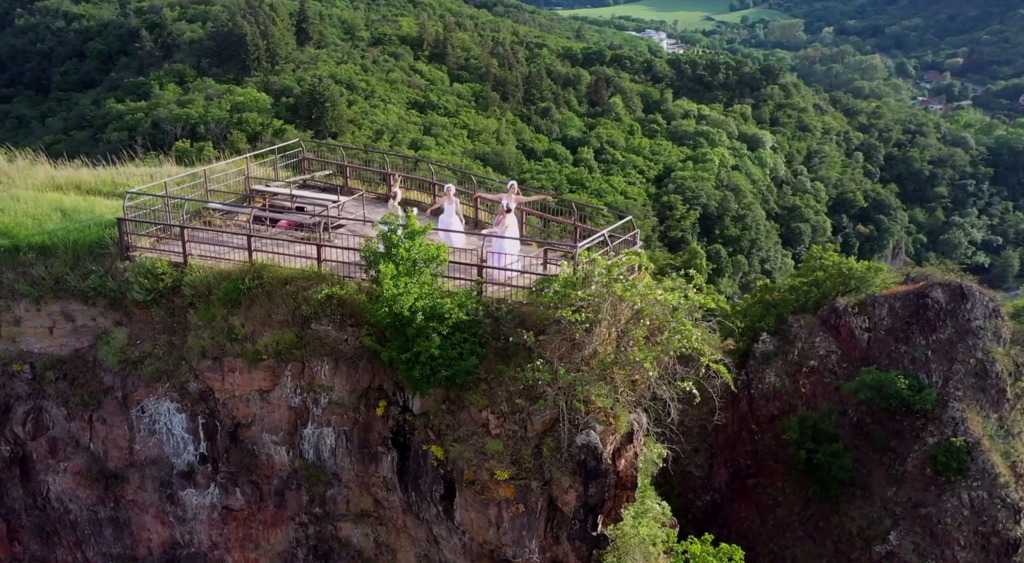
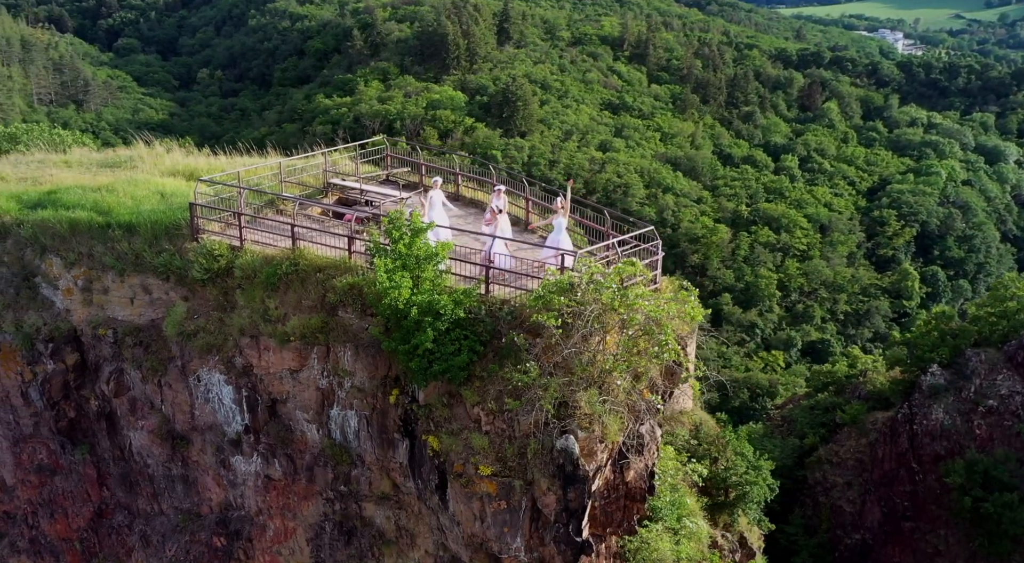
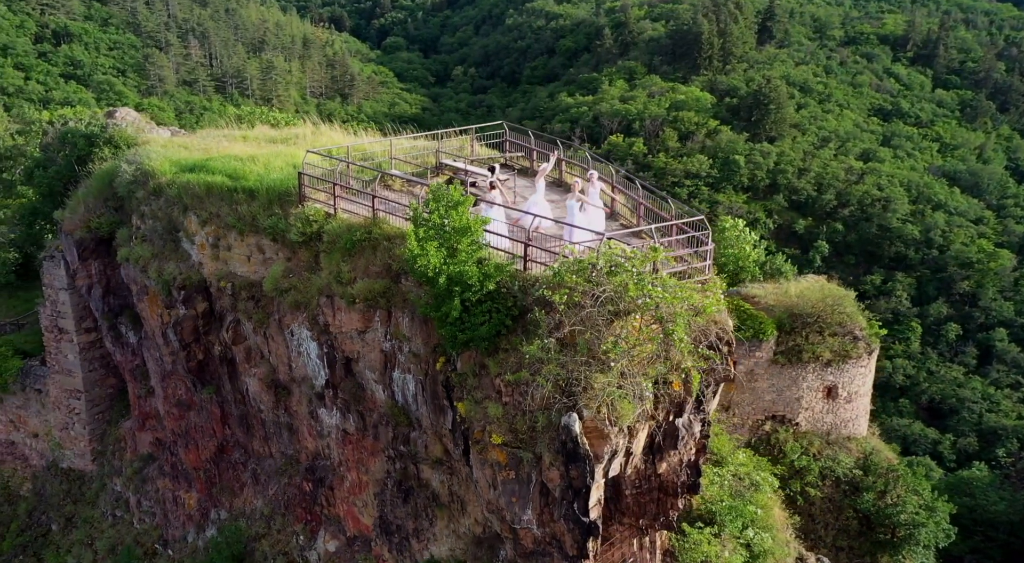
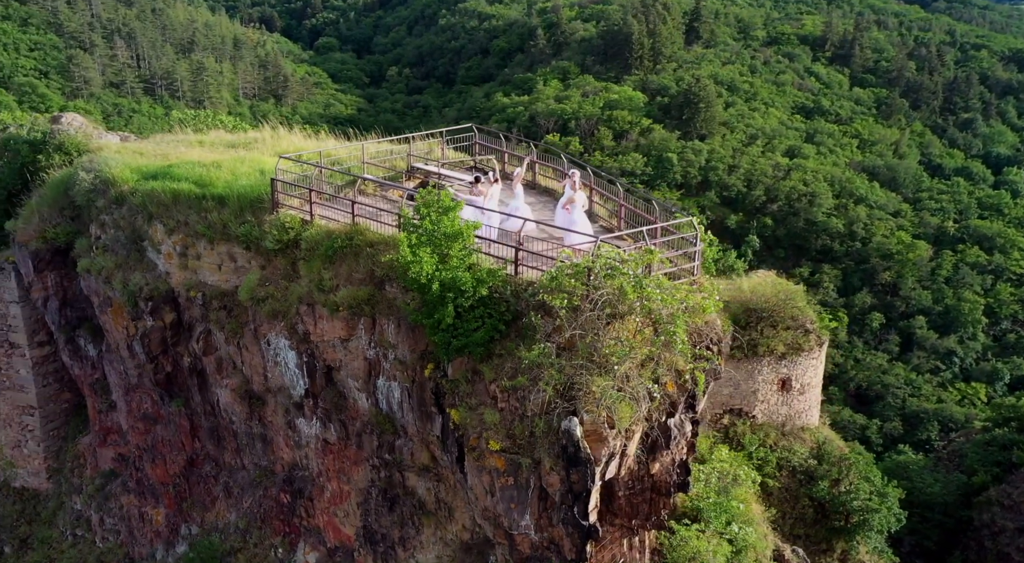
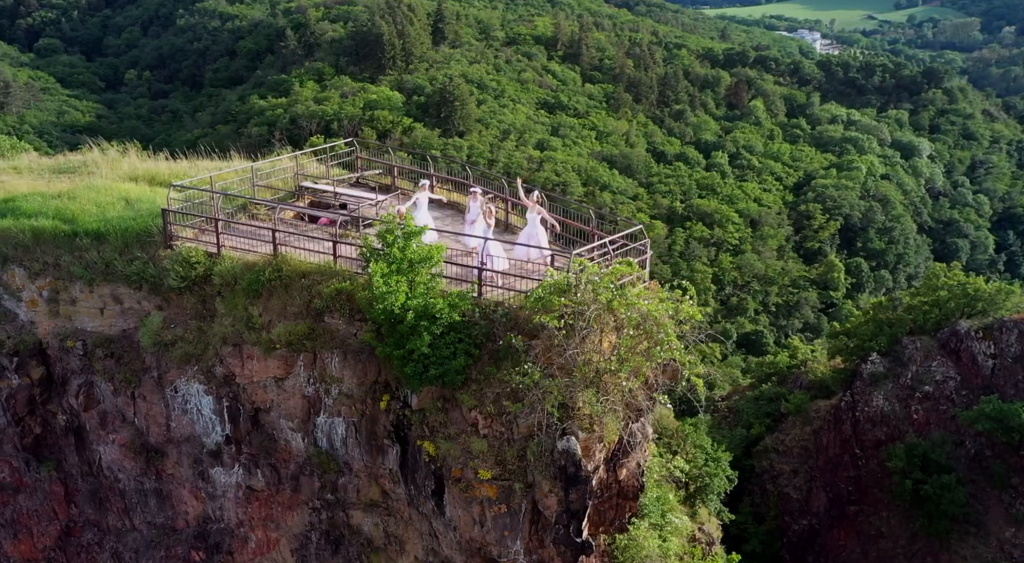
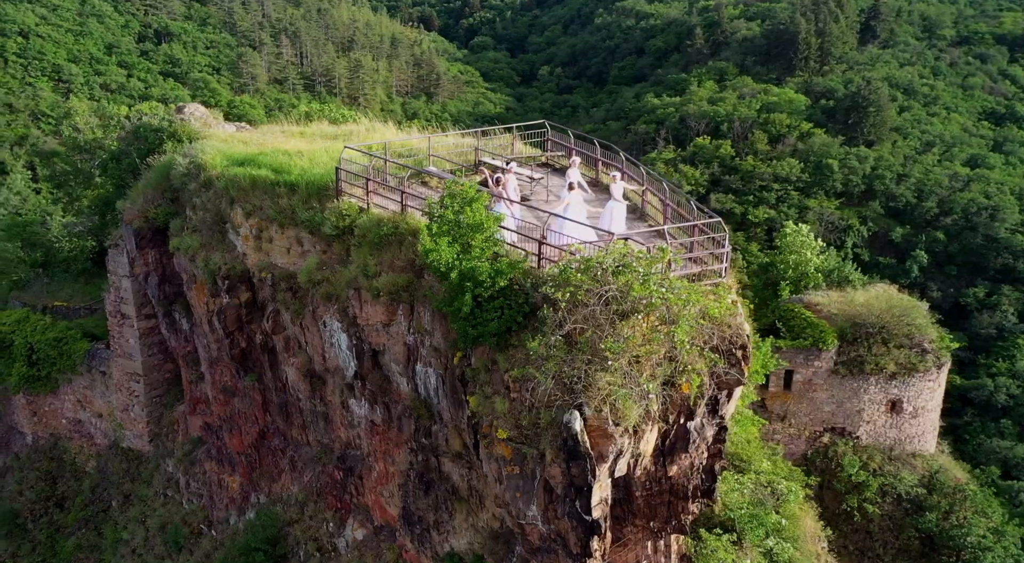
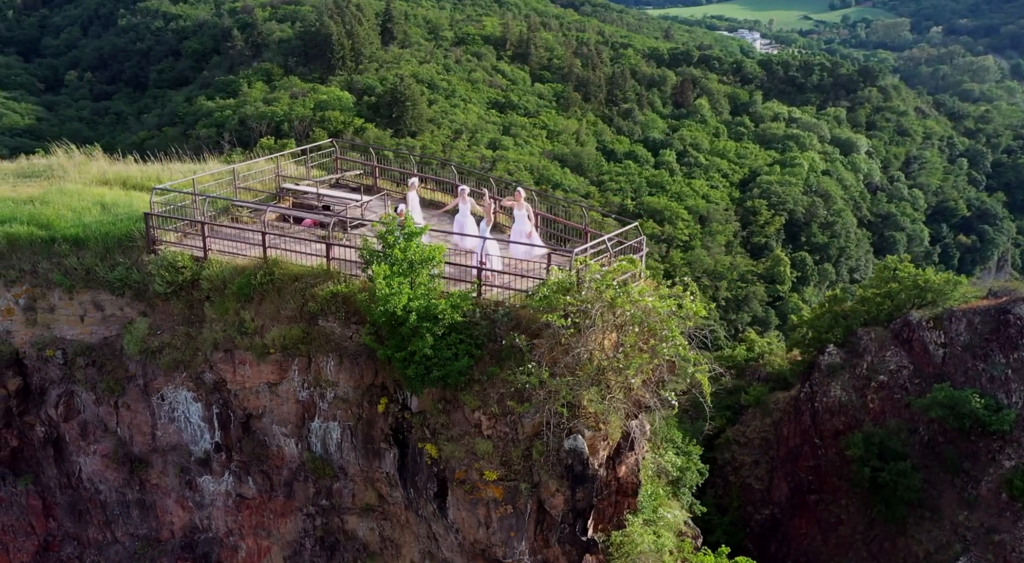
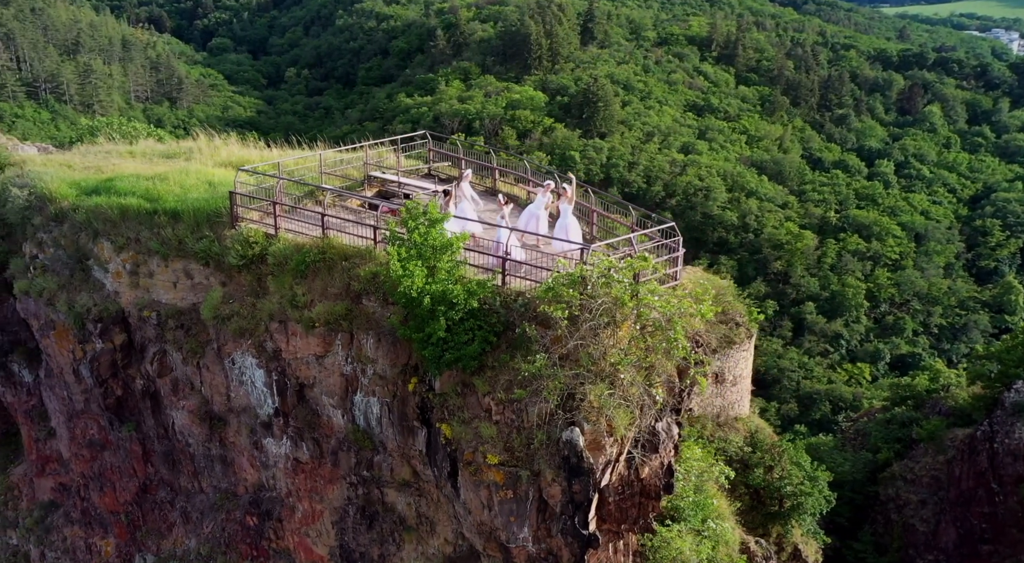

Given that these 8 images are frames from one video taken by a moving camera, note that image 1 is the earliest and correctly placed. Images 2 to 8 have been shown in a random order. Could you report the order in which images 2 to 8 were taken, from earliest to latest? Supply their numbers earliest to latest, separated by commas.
7, 5, 2, 8, 4, 3, 6
